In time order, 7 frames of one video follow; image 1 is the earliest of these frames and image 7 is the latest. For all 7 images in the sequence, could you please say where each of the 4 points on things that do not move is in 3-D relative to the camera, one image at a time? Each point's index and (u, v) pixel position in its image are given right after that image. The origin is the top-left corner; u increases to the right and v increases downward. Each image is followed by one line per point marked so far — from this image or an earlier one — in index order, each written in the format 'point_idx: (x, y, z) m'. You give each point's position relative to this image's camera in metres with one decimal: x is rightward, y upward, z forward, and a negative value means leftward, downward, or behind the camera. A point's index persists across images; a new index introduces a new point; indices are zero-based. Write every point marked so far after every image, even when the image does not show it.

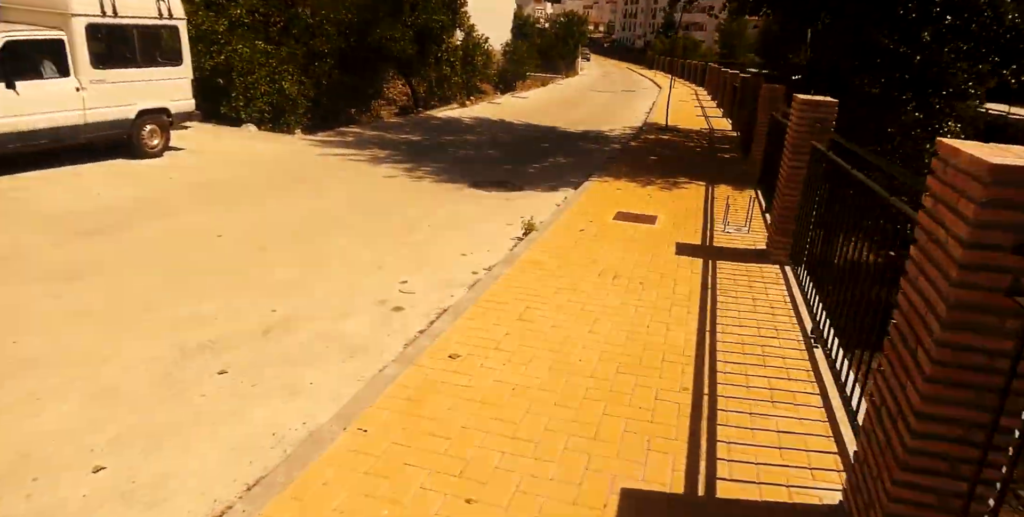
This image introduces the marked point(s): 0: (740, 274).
0: (+1.8, -0.1, +5.2) m
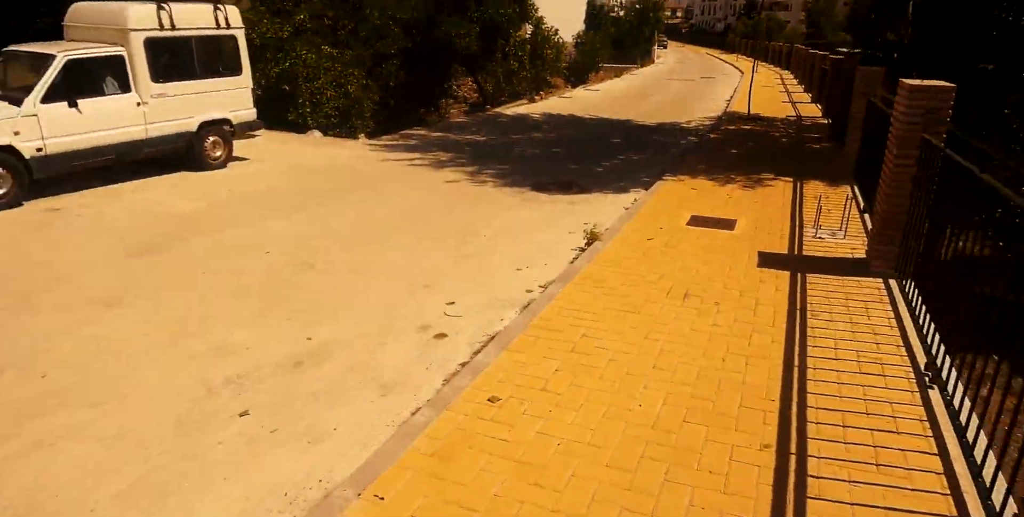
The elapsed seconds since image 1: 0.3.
0: (+2.2, -0.2, +4.4) m
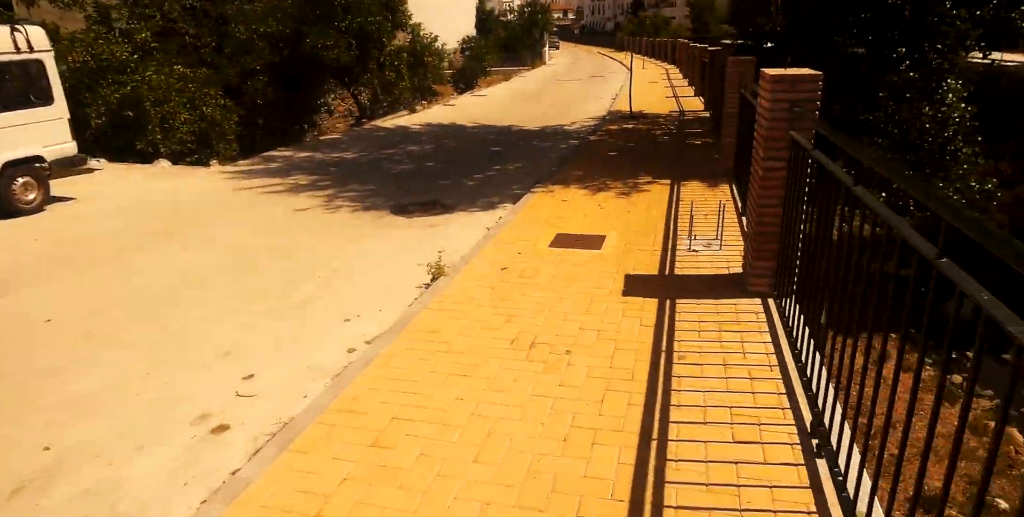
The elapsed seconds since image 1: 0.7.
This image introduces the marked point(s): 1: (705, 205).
0: (+1.1, -0.4, +3.8) m
1: (+1.8, +0.5, +6.1) m
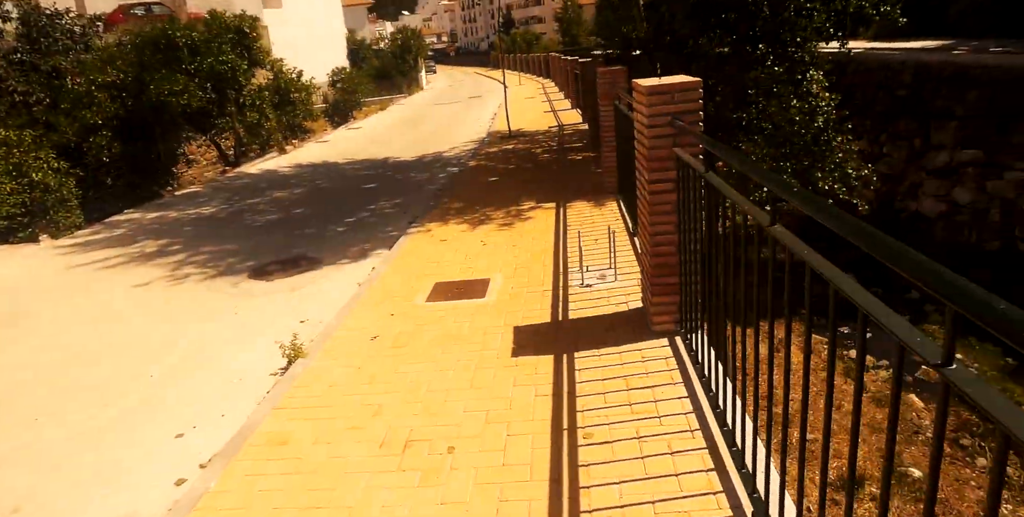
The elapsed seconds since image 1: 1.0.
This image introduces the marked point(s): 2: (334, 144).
0: (+0.5, -0.6, +3.2) m
1: (+0.7, +0.3, +5.7) m
2: (-5.2, +3.4, +18.8) m
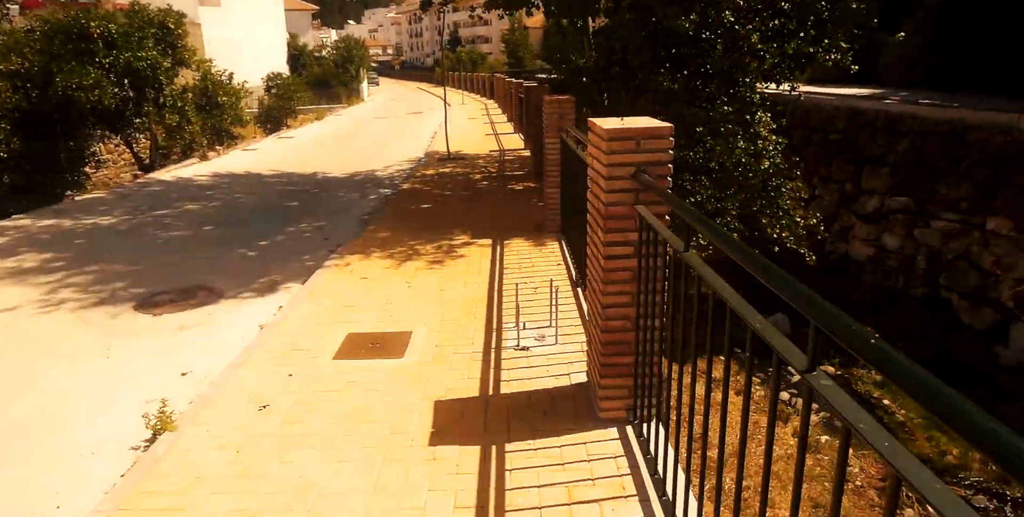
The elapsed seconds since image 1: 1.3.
0: (+0.2, -0.9, +2.6) m
1: (+0.2, -0.1, +5.1) m
2: (-6.9, +2.9, +17.7) m
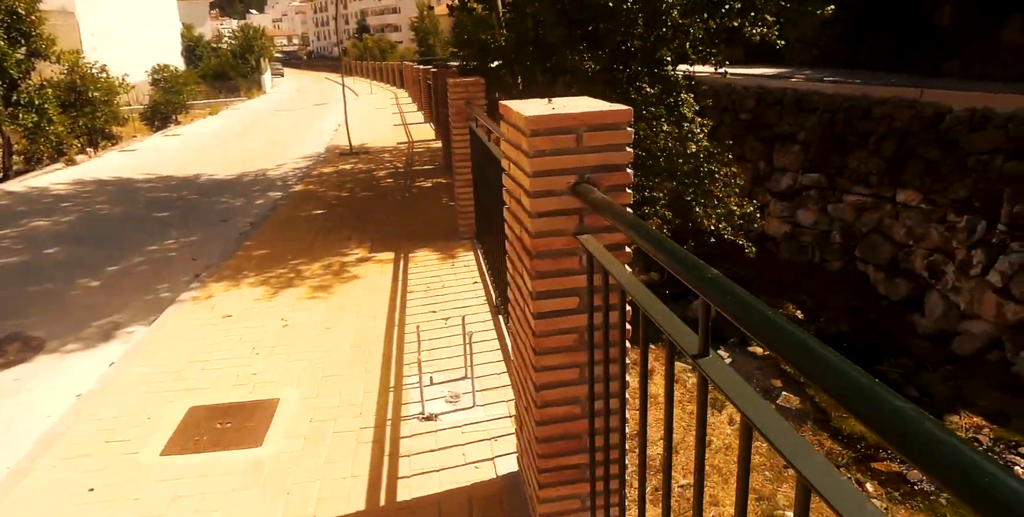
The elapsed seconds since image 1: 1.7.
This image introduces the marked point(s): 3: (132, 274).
0: (-0.1, -1.0, +1.7) m
1: (-0.4, -0.2, +4.1) m
2: (-9.1, +2.6, +15.8) m
3: (-3.3, -0.1, +5.7) m
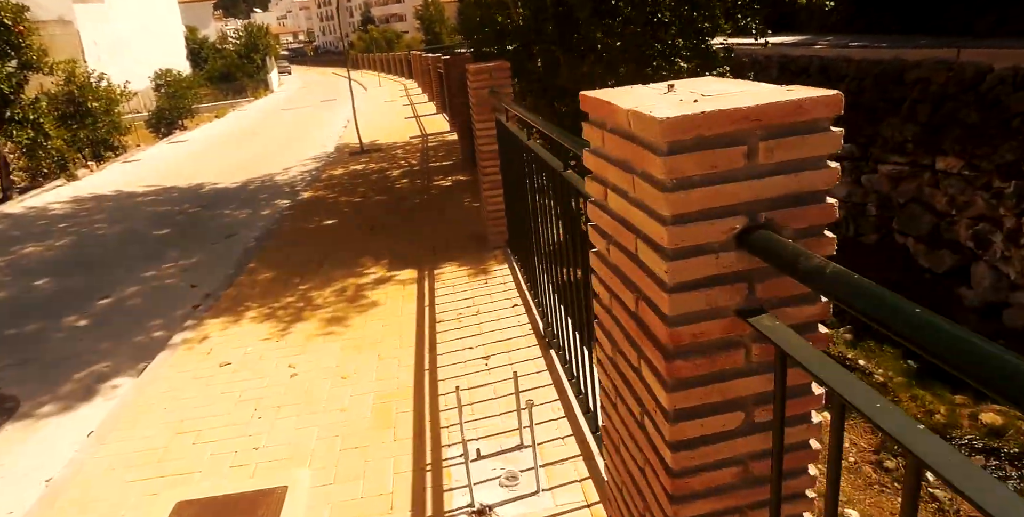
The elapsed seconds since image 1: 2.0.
0: (+0.1, -1.2, +1.0) m
1: (-0.2, -0.4, +3.5) m
2: (-8.7, +2.2, +15.3) m
3: (-3.0, -0.4, +5.1) m
